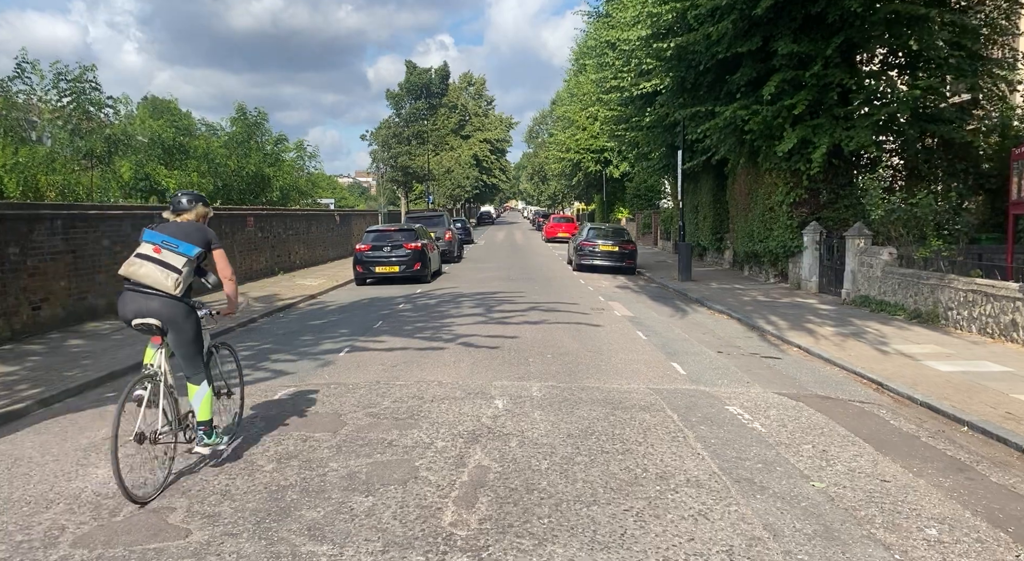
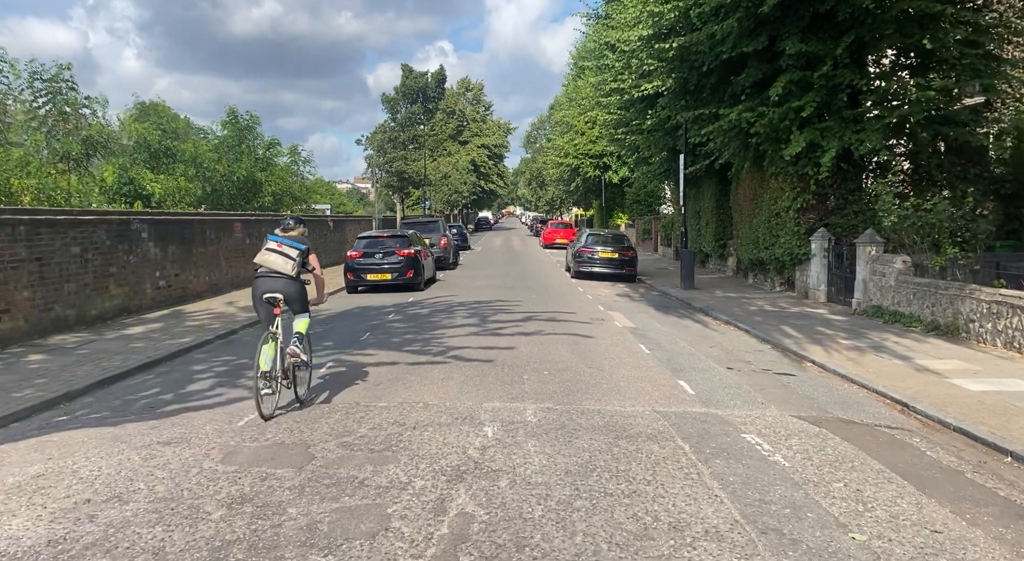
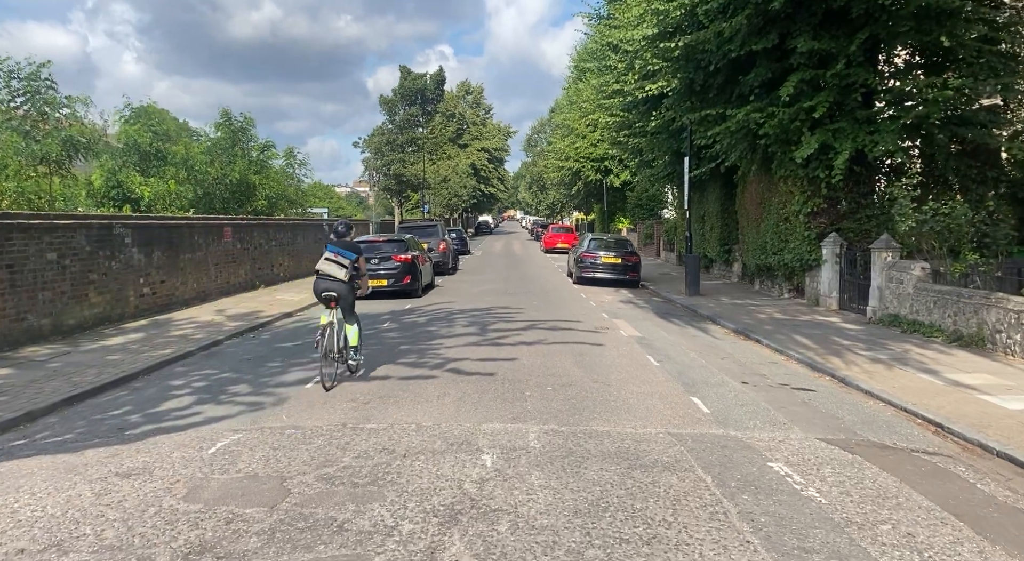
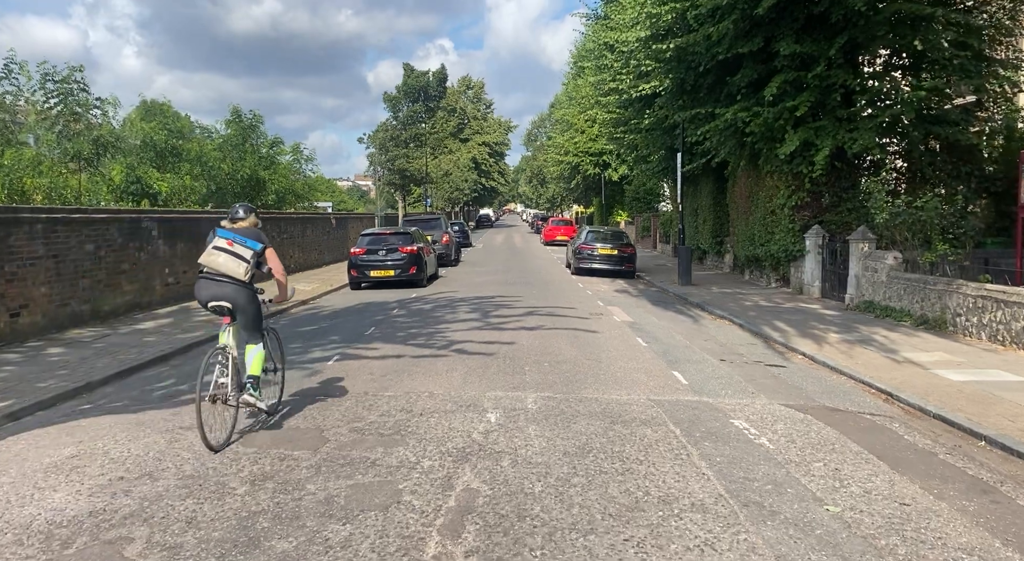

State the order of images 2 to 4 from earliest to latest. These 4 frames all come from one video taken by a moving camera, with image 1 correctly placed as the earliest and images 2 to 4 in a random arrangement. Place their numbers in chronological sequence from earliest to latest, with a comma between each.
4, 2, 3
